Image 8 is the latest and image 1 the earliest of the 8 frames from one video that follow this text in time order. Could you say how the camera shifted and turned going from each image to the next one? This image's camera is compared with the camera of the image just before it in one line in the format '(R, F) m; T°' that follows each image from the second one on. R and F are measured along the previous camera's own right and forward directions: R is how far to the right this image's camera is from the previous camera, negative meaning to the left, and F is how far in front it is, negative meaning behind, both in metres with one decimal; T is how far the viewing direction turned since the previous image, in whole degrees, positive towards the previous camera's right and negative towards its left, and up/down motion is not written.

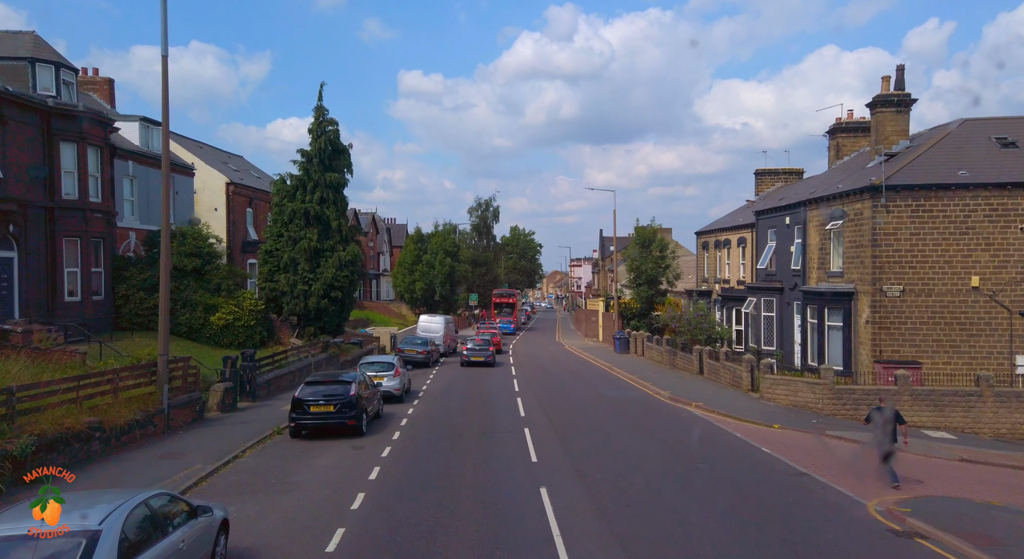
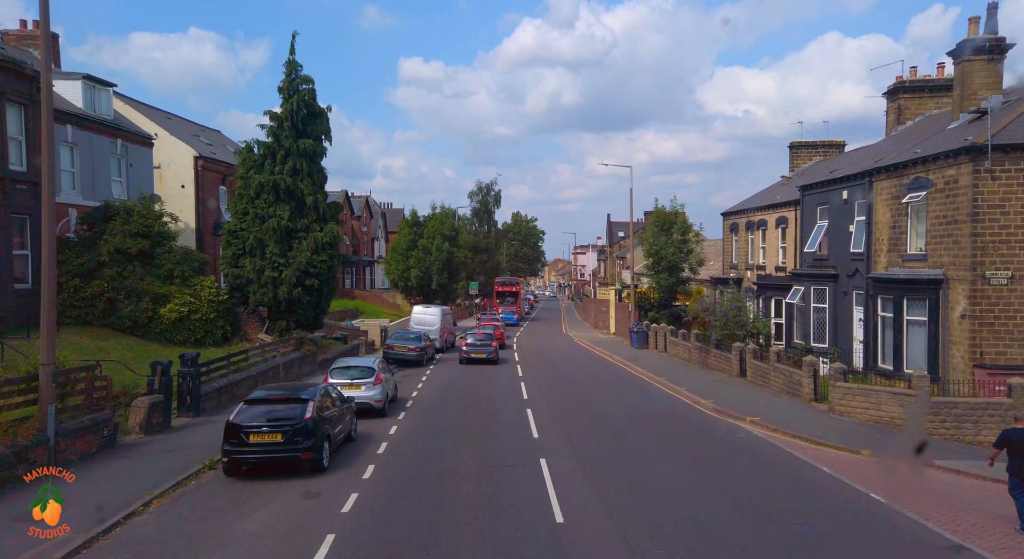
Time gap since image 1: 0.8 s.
(-0.2, +4.3) m; 0°
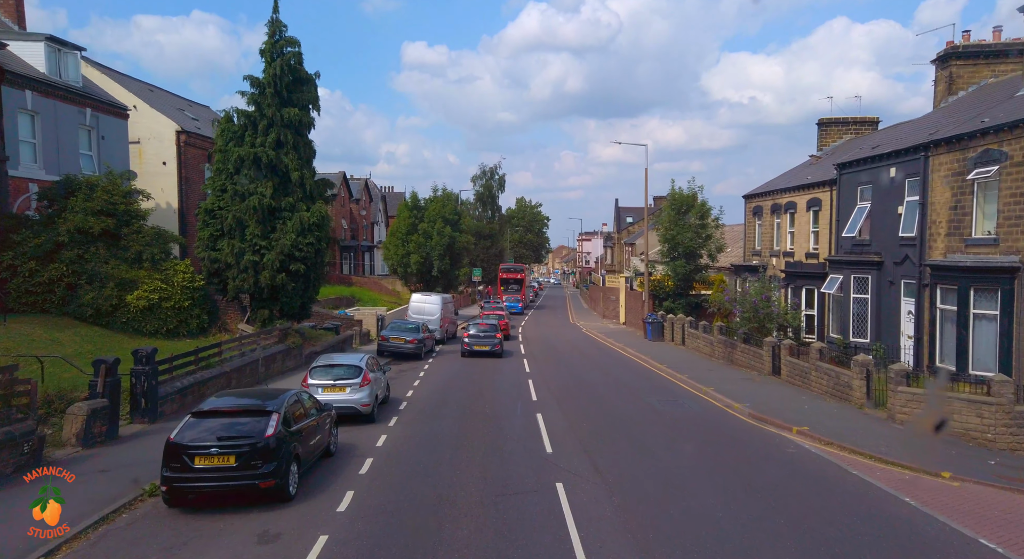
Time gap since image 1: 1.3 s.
(-0.1, +2.4) m; 0°
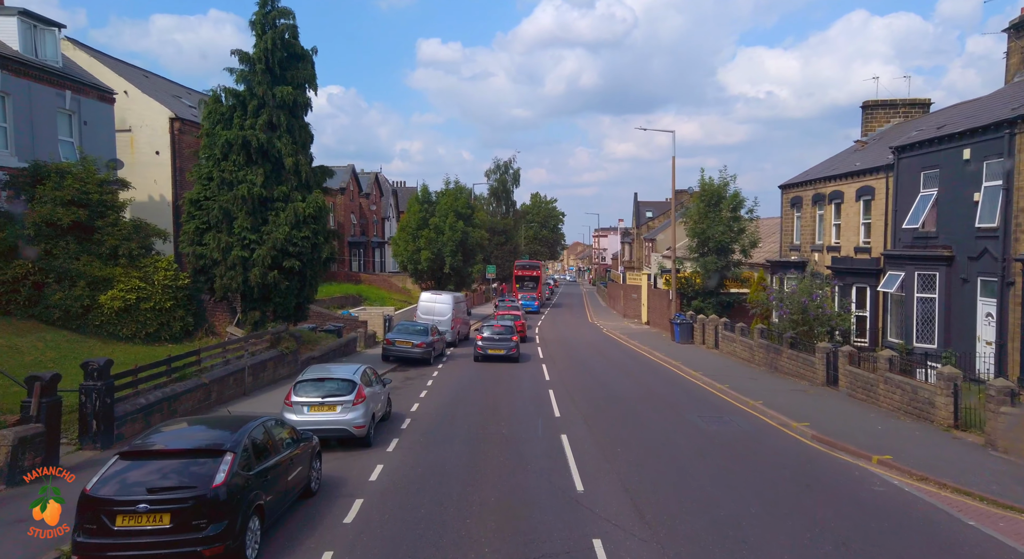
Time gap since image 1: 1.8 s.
(-0.1, +2.4) m; -1°
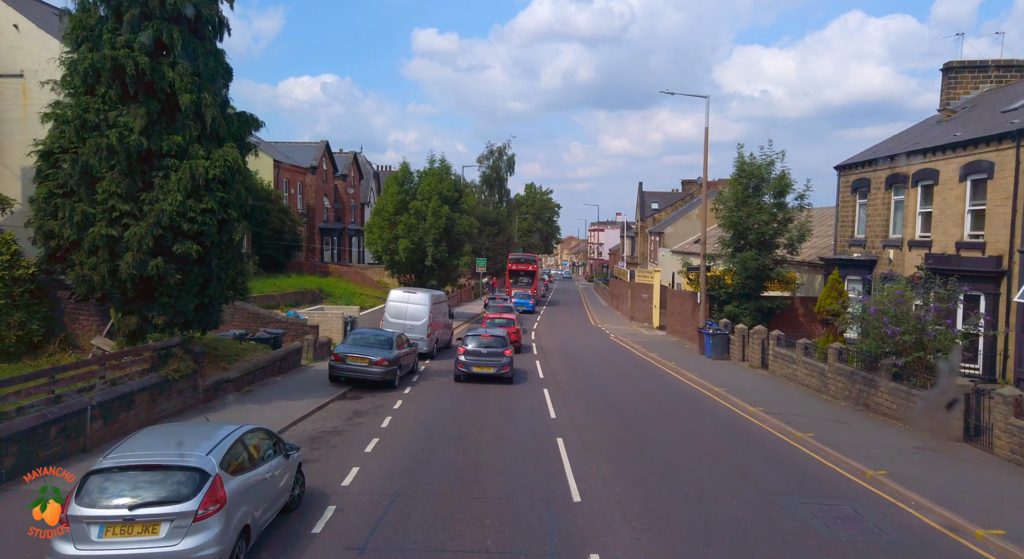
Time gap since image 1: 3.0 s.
(0.0, +6.2) m; +1°
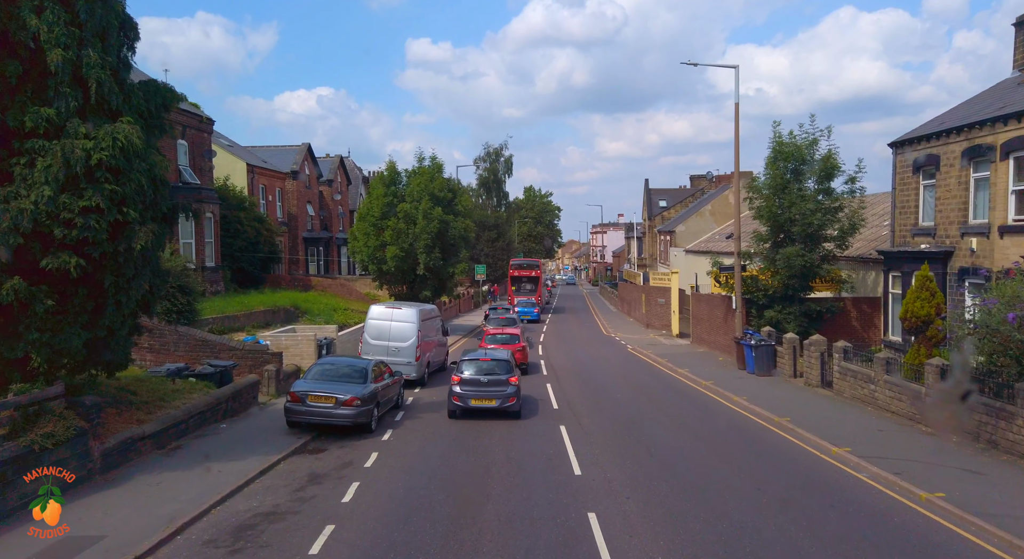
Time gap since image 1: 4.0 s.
(-0.1, +3.9) m; 0°
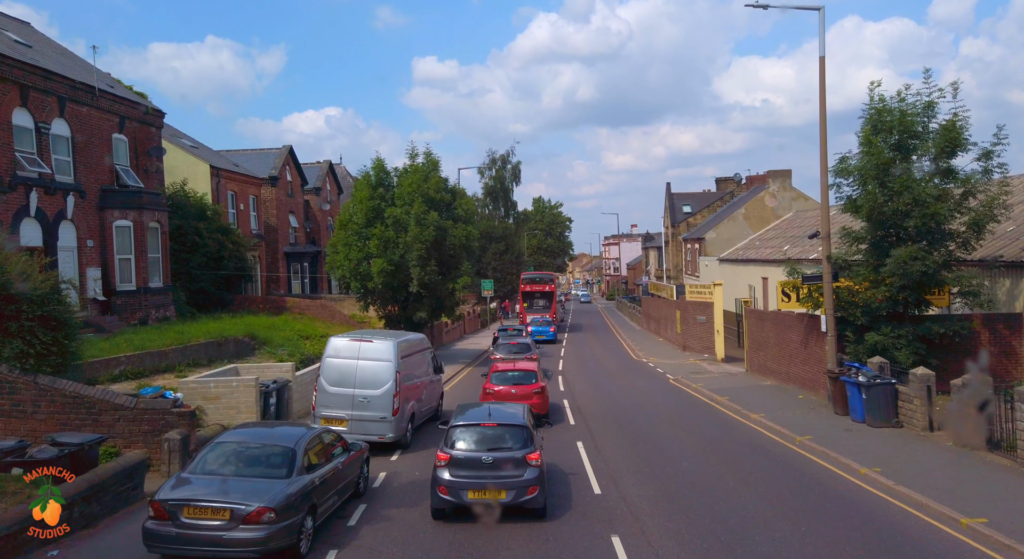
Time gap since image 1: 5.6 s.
(-0.1, +5.8) m; -1°
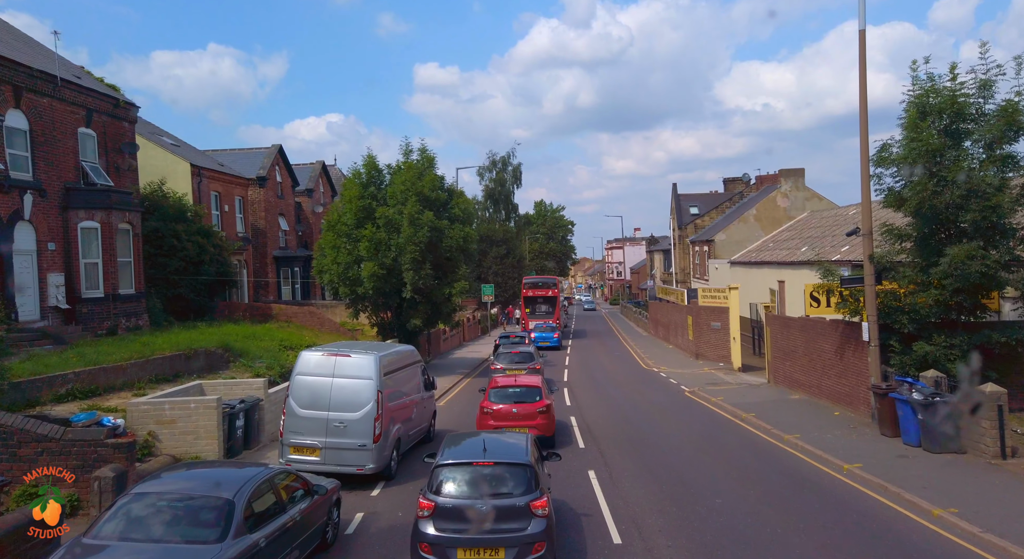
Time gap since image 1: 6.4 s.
(0.0, +2.0) m; 0°
